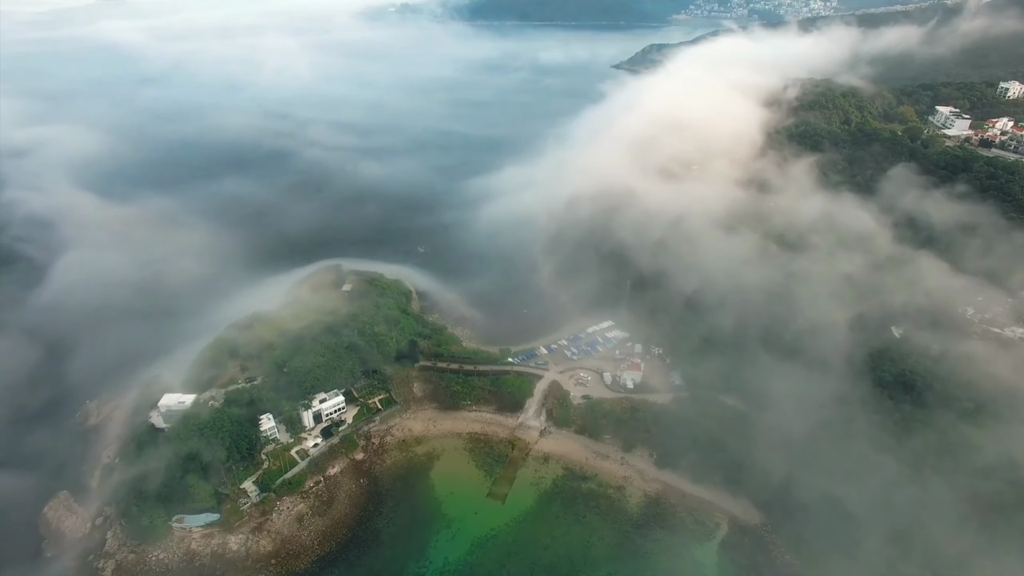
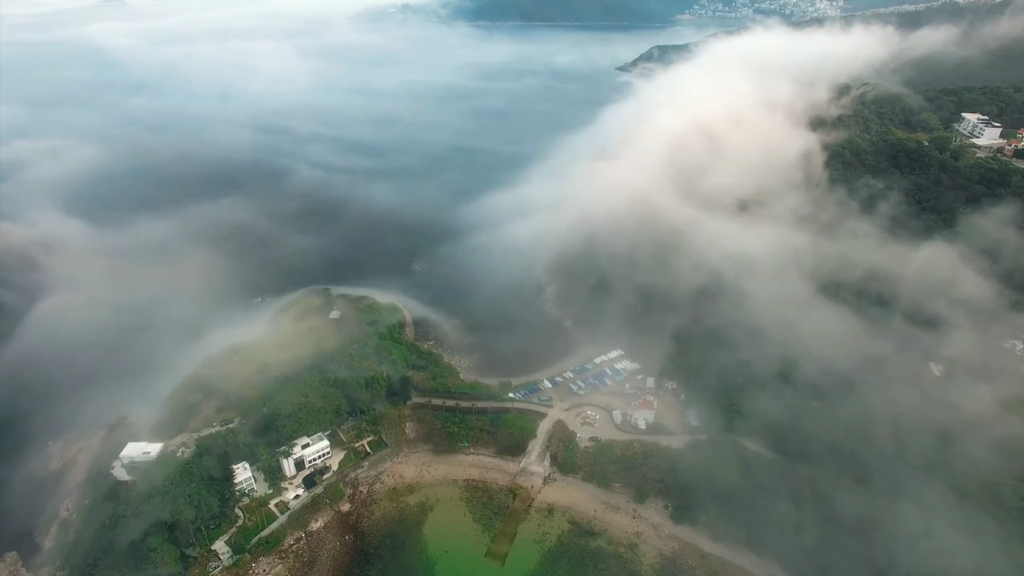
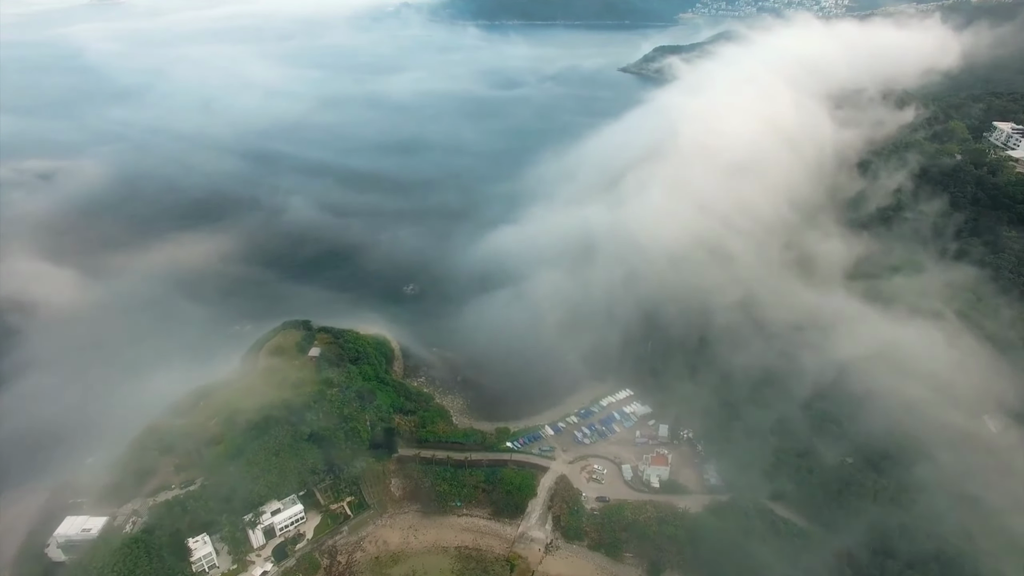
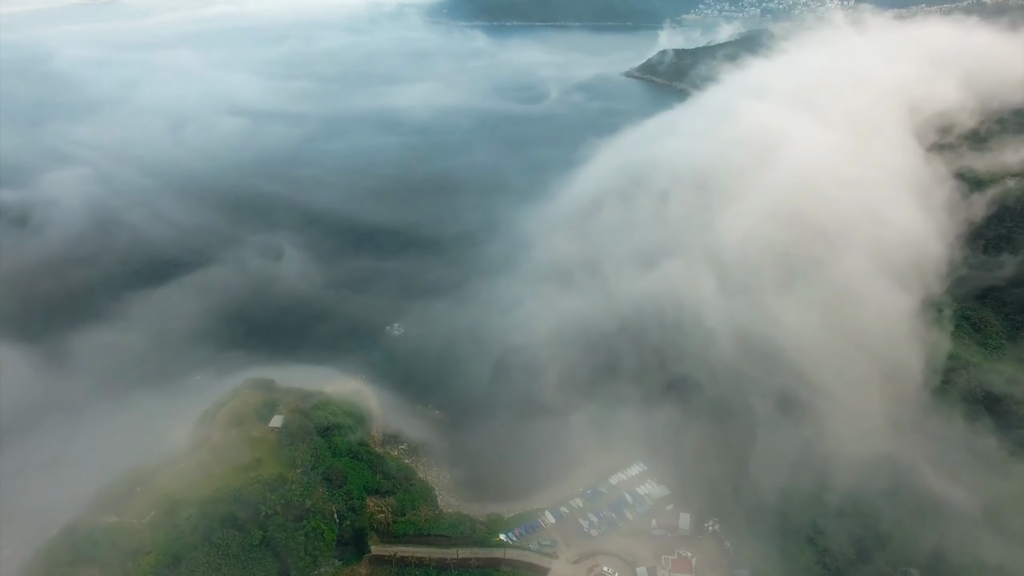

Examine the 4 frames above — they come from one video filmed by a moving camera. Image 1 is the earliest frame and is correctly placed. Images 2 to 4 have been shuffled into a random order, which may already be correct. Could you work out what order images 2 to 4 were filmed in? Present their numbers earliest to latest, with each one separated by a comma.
2, 3, 4
